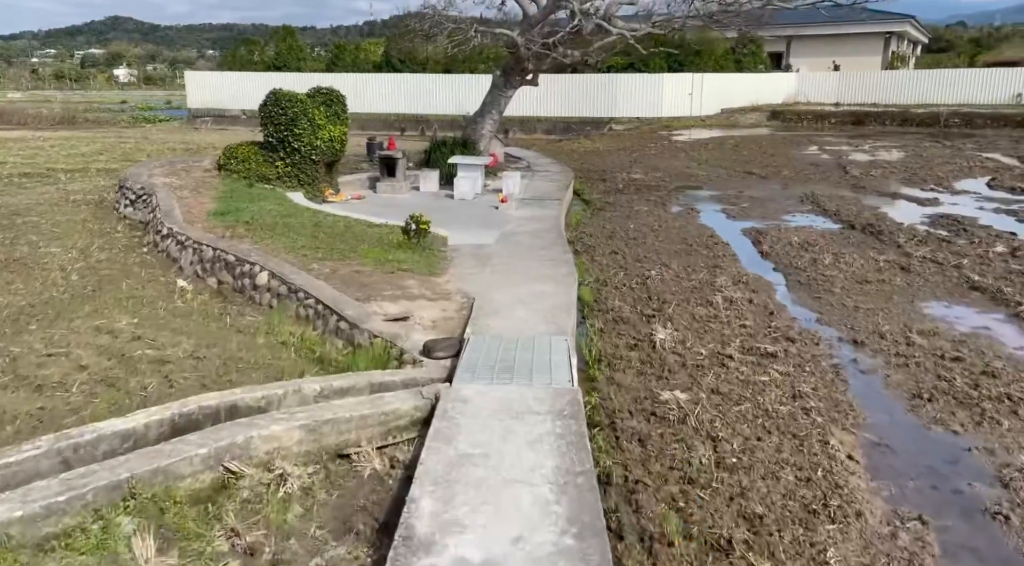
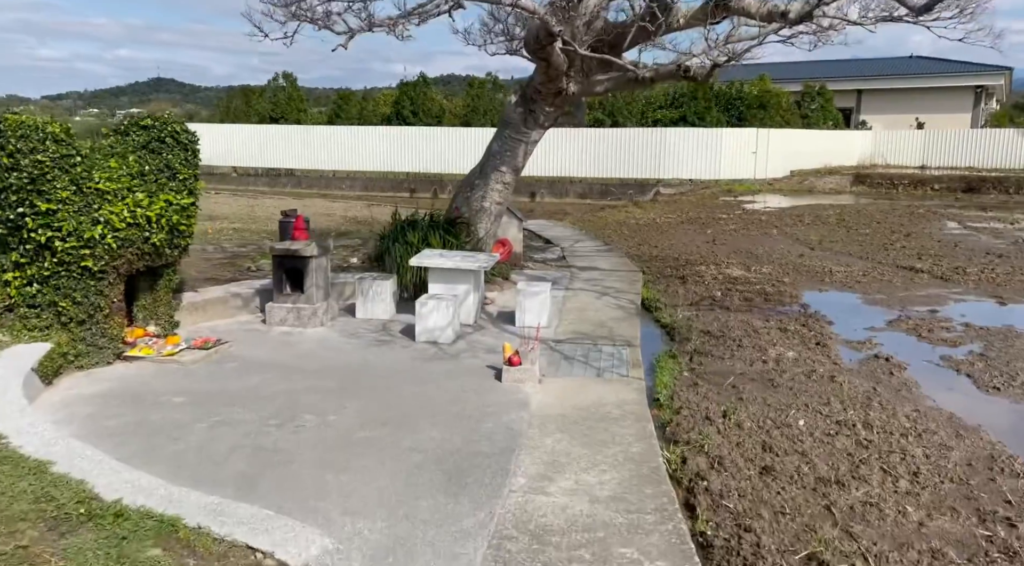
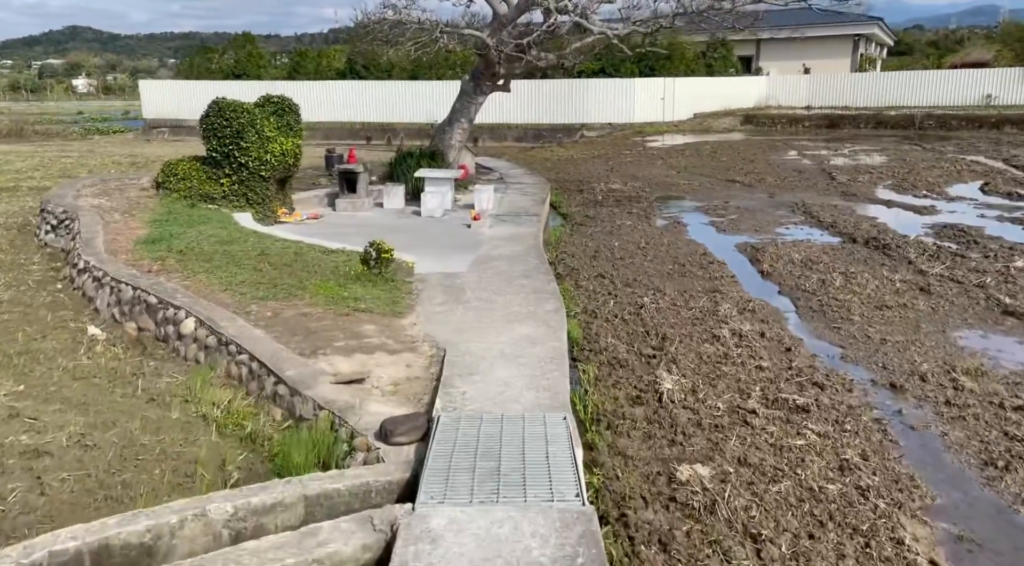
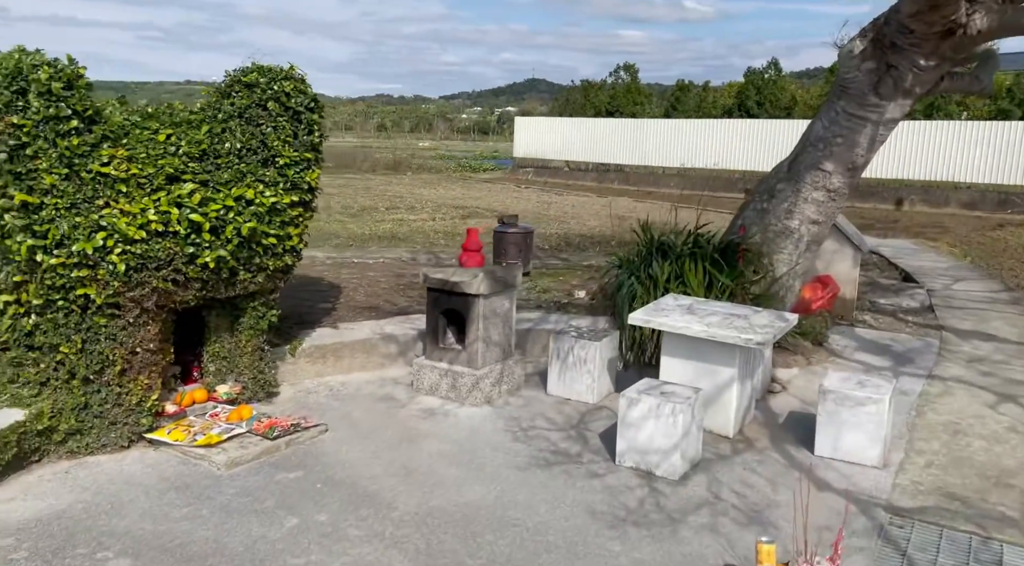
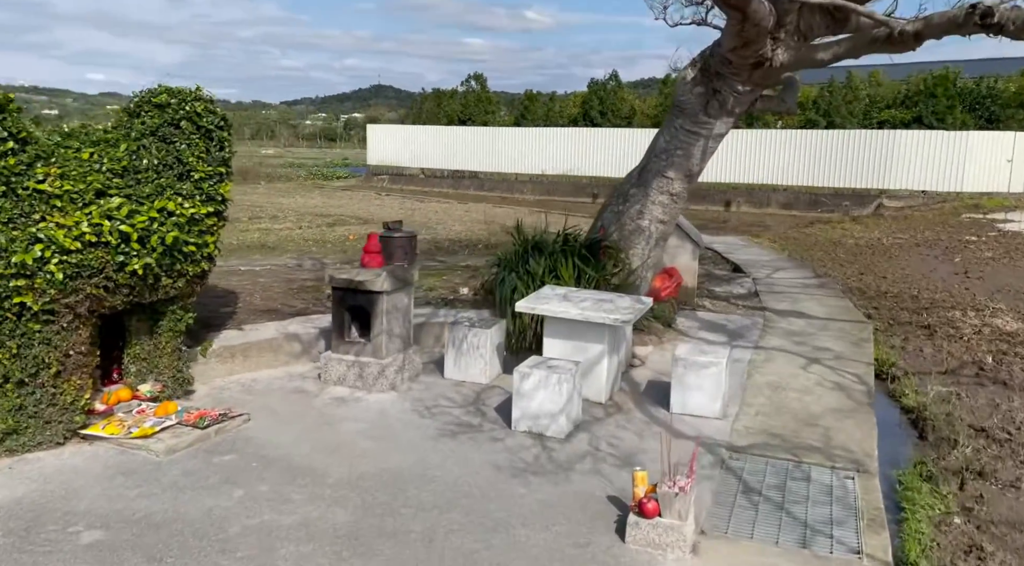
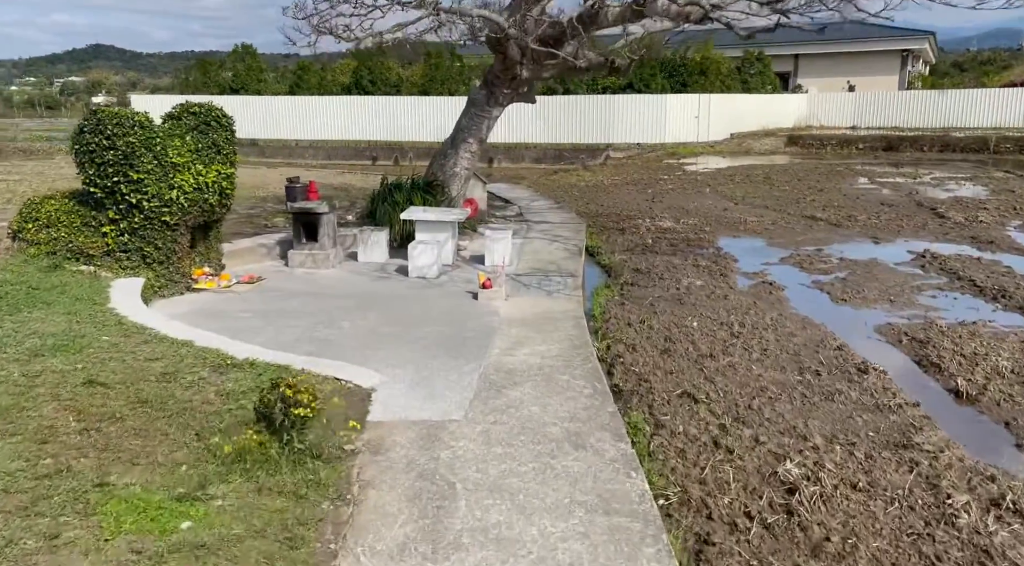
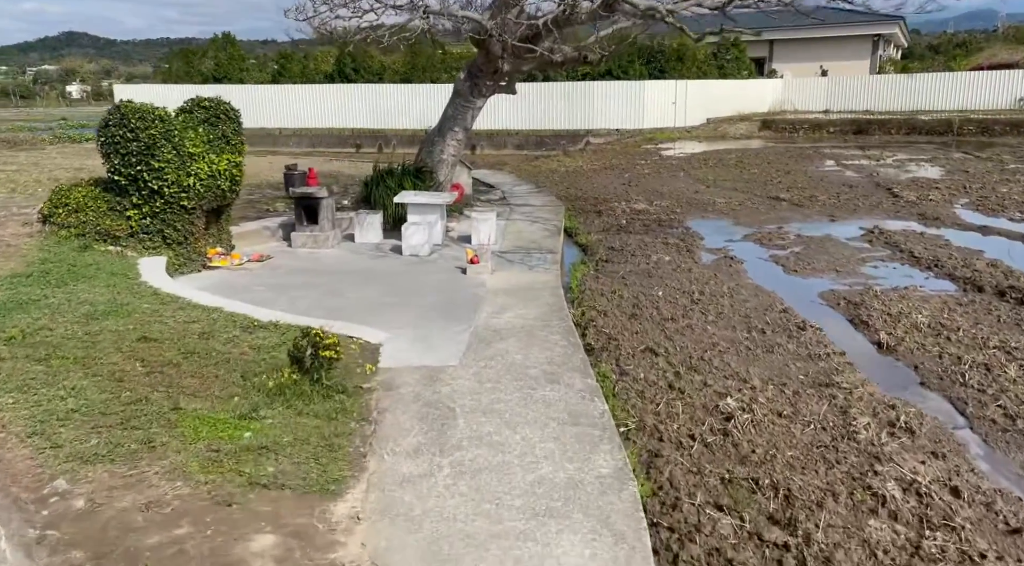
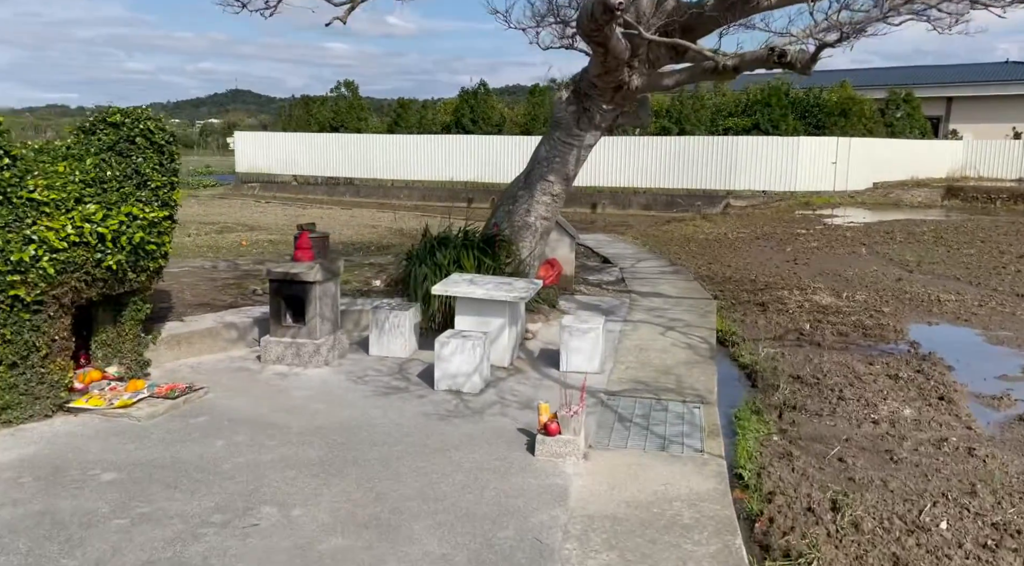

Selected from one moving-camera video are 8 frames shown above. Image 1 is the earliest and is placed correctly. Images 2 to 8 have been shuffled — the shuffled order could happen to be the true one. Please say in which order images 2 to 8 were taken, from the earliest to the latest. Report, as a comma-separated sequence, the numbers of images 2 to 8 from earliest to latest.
3, 7, 6, 2, 8, 5, 4
